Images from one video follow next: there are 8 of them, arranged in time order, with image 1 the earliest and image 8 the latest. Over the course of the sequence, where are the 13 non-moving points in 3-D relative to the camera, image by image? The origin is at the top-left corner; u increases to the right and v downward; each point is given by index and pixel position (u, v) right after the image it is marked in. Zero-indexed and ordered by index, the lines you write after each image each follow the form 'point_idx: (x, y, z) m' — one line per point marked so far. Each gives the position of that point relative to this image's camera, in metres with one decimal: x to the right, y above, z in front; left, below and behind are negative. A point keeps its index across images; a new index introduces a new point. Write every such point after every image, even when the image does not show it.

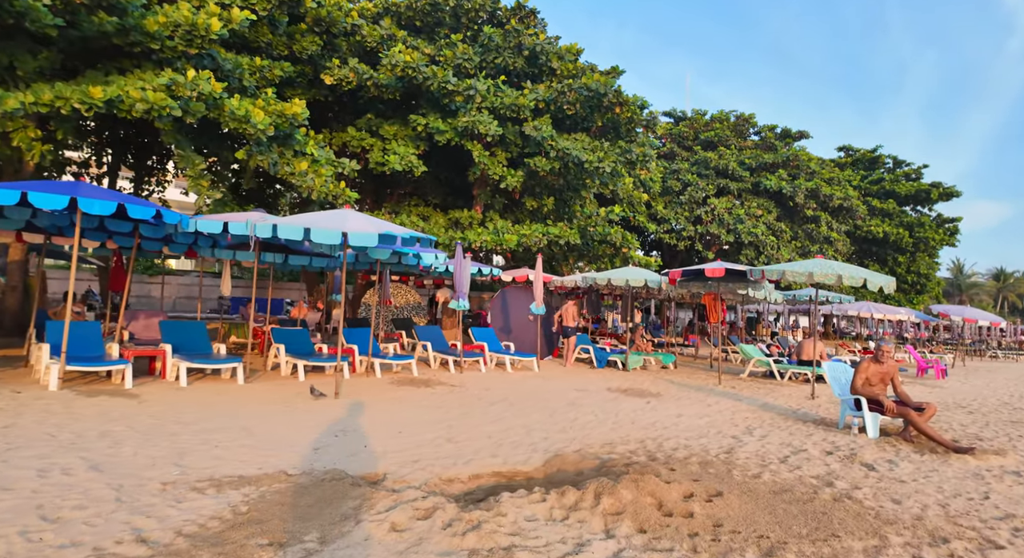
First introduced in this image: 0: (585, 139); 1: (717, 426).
0: (+2.1, +4.0, +14.9) m
1: (+2.5, -1.8, +6.4) m
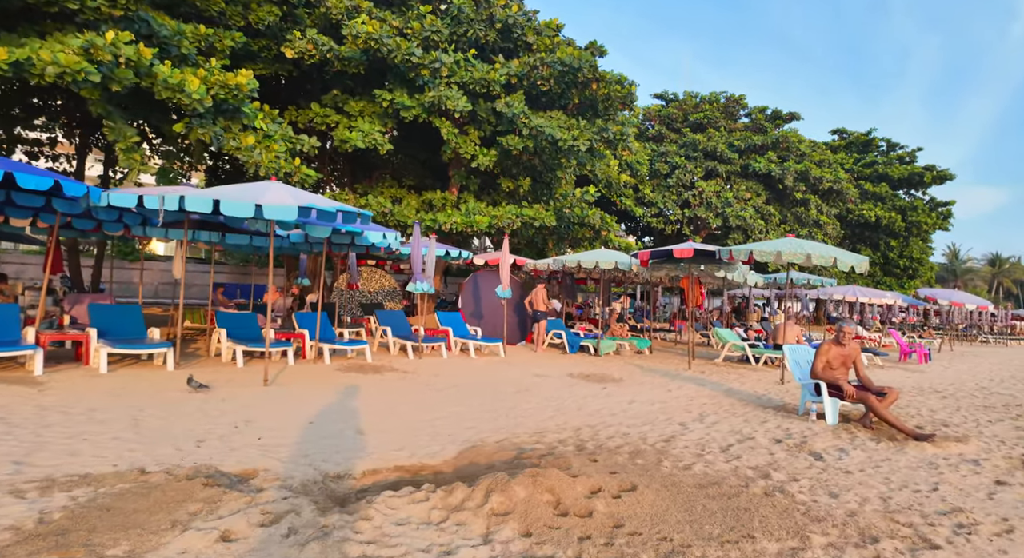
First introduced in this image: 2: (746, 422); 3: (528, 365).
0: (+1.3, +4.5, +14.4) m
1: (+1.8, -1.6, +6.1) m
2: (+2.6, -1.6, +5.8) m
3: (+0.3, -1.6, +9.9) m
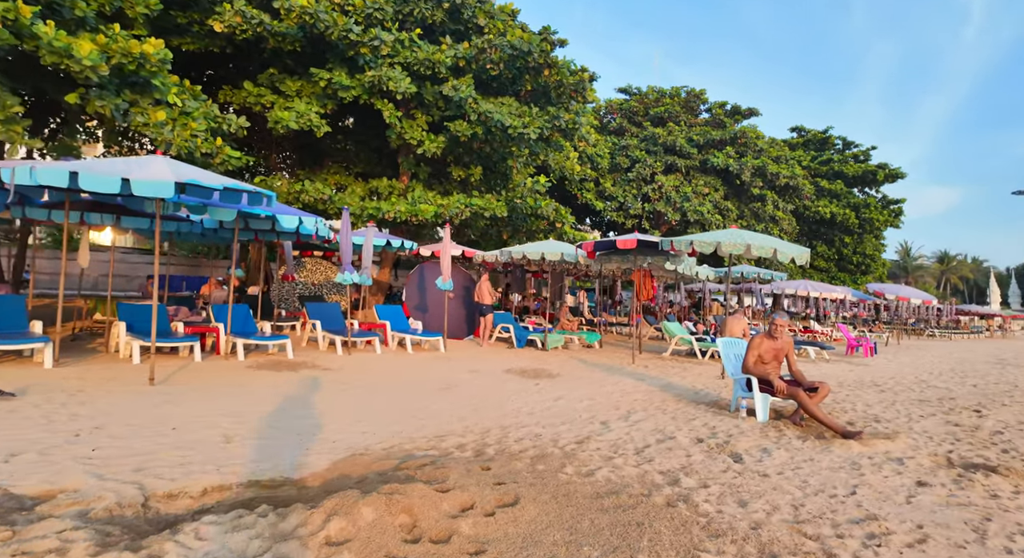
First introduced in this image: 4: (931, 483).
0: (0.0, +4.7, +13.9) m
1: (+0.9, -1.4, +5.7) m
2: (+1.7, -1.5, +5.5) m
3: (-0.8, -1.5, +9.5) m
4: (+3.3, -1.6, +4.1) m
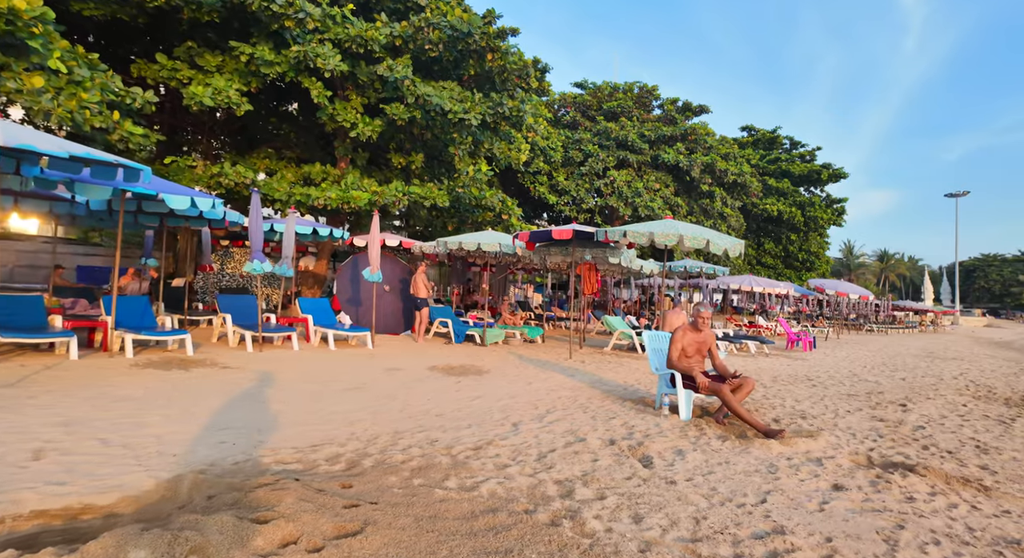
0: (-1.5, +4.9, +13.3) m
1: (-0.1, -1.3, +5.3) m
2: (+0.8, -1.4, +5.1) m
3: (-2.0, -1.3, +8.9) m
4: (+2.4, -1.5, +3.8) m
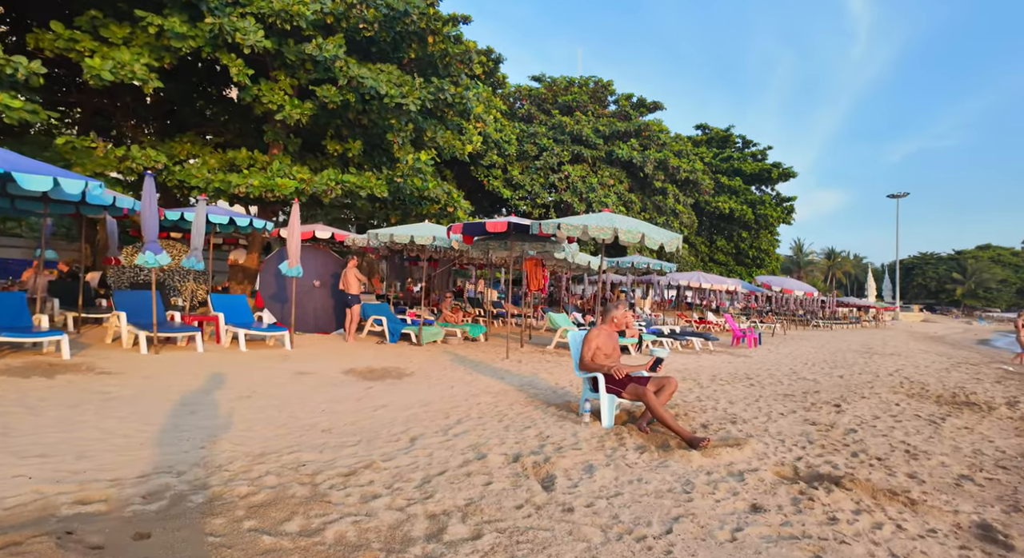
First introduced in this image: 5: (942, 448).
0: (-2.9, +5.0, +12.6) m
1: (-0.9, -1.3, +4.7) m
2: (-0.1, -1.3, +4.6) m
3: (-3.2, -1.2, +8.2) m
4: (+1.7, -1.5, +3.4) m
5: (+4.5, -1.8, +5.5) m
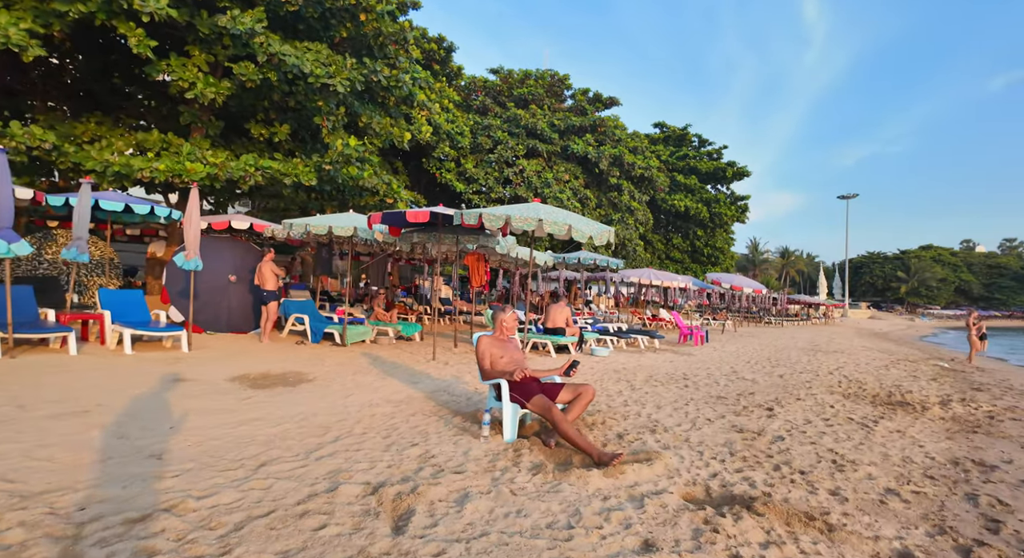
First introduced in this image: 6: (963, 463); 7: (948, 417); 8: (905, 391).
0: (-4.3, +5.1, +11.7) m
1: (-1.8, -1.2, +4.0) m
2: (-1.0, -1.3, +3.9) m
3: (-4.3, -1.2, +7.4) m
4: (+0.8, -1.5, +2.9) m
5: (+3.6, -1.8, +5.2) m
6: (+4.7, -1.9, +5.4) m
7: (+6.5, -2.1, +7.9) m
8: (+7.3, -2.1, +9.7) m
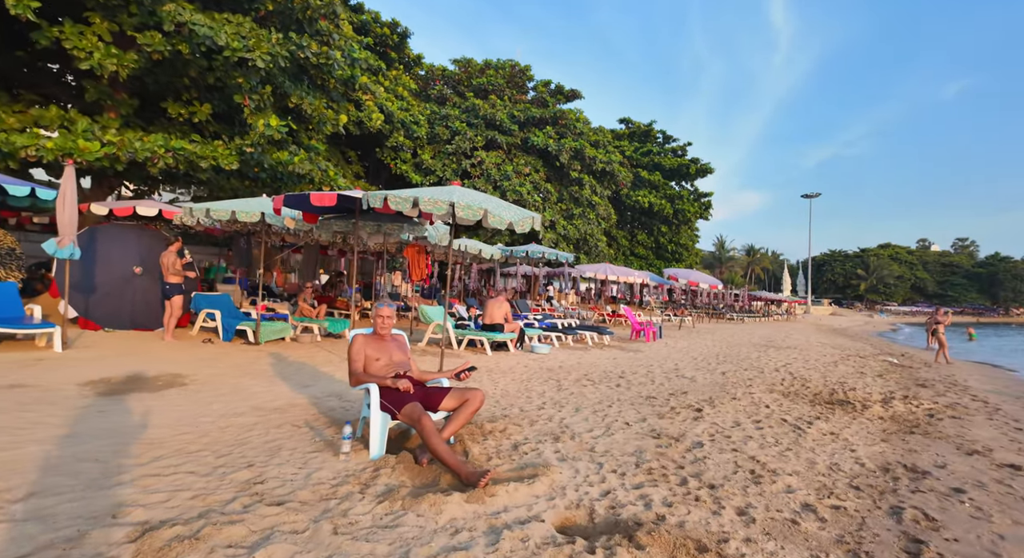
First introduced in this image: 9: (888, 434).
0: (-5.6, +5.3, +10.7) m
1: (-2.8, -1.1, +3.3) m
2: (-2.0, -1.2, +3.2) m
3: (-5.4, -1.0, +6.5) m
4: (-0.1, -1.4, +2.3) m
5: (+2.5, -1.7, +4.7) m
6: (+3.6, -1.8, +5.0) m
7: (+5.4, -2.0, +7.5) m
8: (+6.1, -2.0, +9.4) m
9: (+4.6, -1.9, +6.4) m
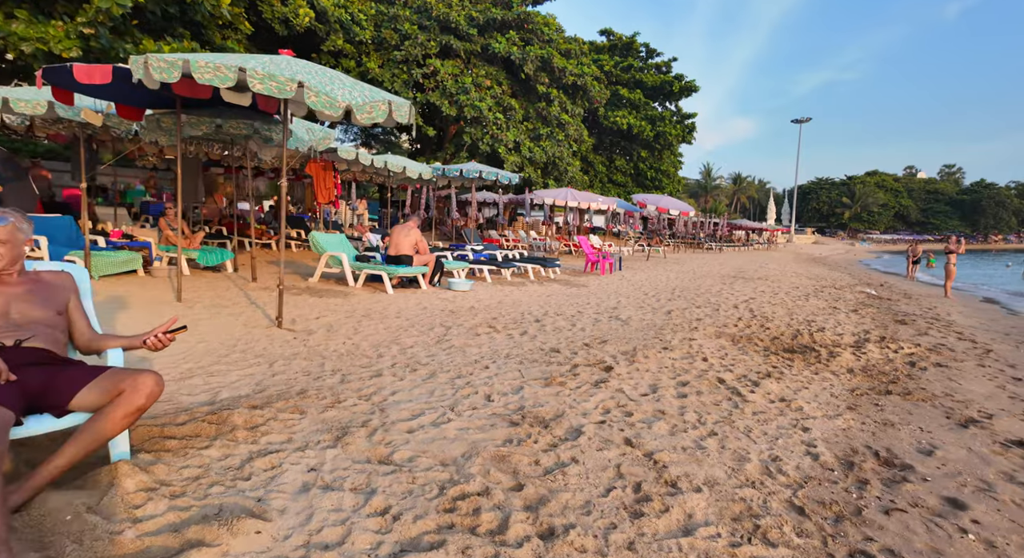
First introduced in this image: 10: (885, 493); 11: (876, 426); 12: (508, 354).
0: (-7.1, +6.5, +8.0) m
1: (-4.1, -0.8, +1.5) m
2: (-3.3, -0.9, +1.5) m
3: (-6.8, -0.3, +4.6) m
4: (-1.4, -1.2, +0.6) m
5: (+1.2, -1.1, +3.1) m
6: (+2.3, -1.2, +3.4) m
7: (+4.0, -1.0, +6.0) m
8: (+4.6, -0.8, +7.9) m
9: (+3.2, -1.1, +4.9) m
10: (+2.2, -1.2, +3.0) m
11: (+2.9, -1.2, +4.2) m
12: (0.0, -0.7, +5.0) m
